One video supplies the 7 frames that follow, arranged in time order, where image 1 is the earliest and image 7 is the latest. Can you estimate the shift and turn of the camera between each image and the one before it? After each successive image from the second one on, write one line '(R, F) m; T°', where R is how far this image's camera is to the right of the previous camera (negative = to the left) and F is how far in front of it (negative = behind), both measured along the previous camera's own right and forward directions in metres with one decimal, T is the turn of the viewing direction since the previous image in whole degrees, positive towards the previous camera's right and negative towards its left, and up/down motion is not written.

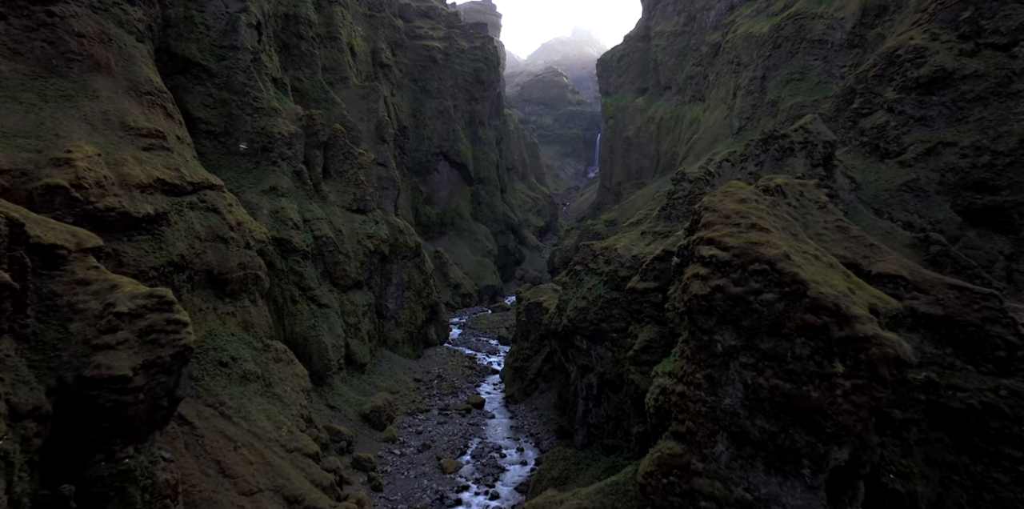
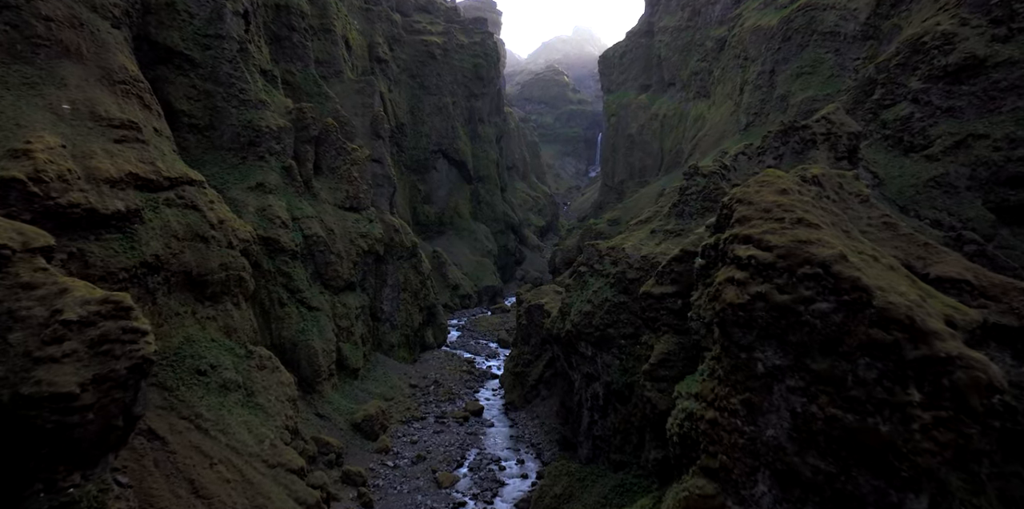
(0.0, +1.4) m; 0°
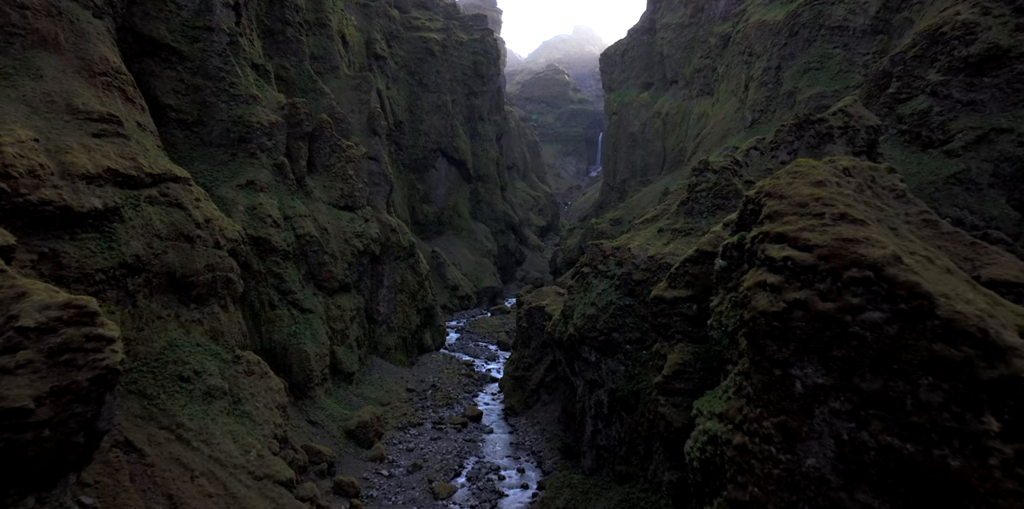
(0.0, +1.0) m; 0°
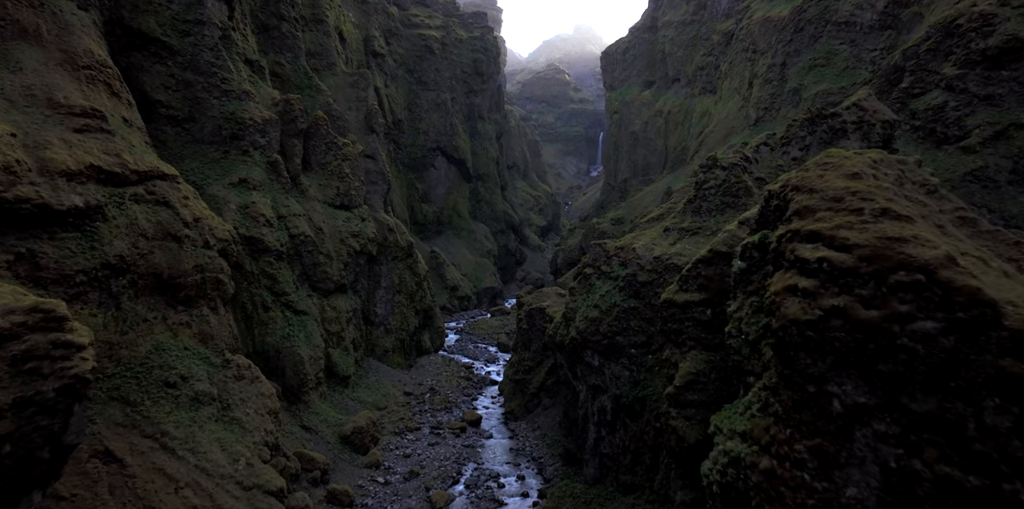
(0.0, +0.7) m; 0°
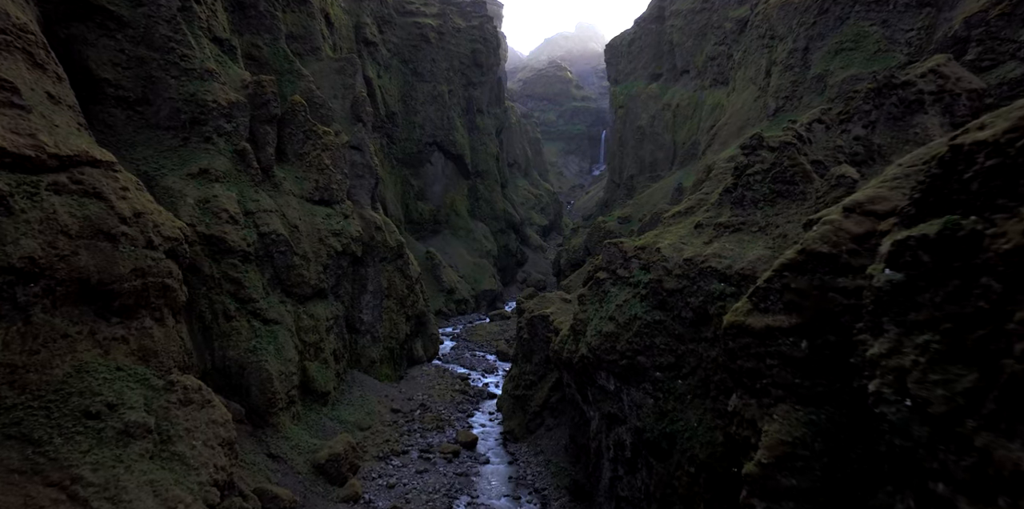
(+0.1, +3.2) m; 0°
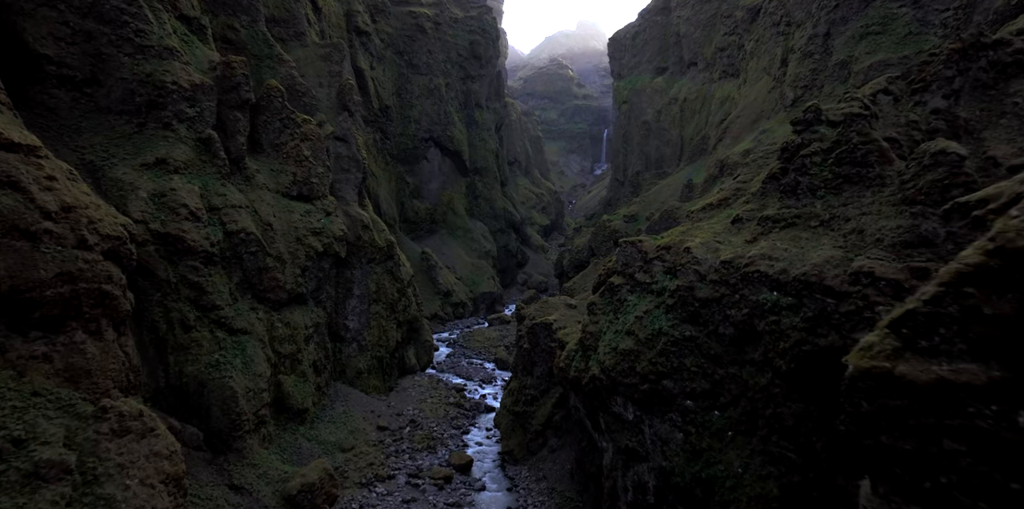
(+0.1, +2.6) m; 0°
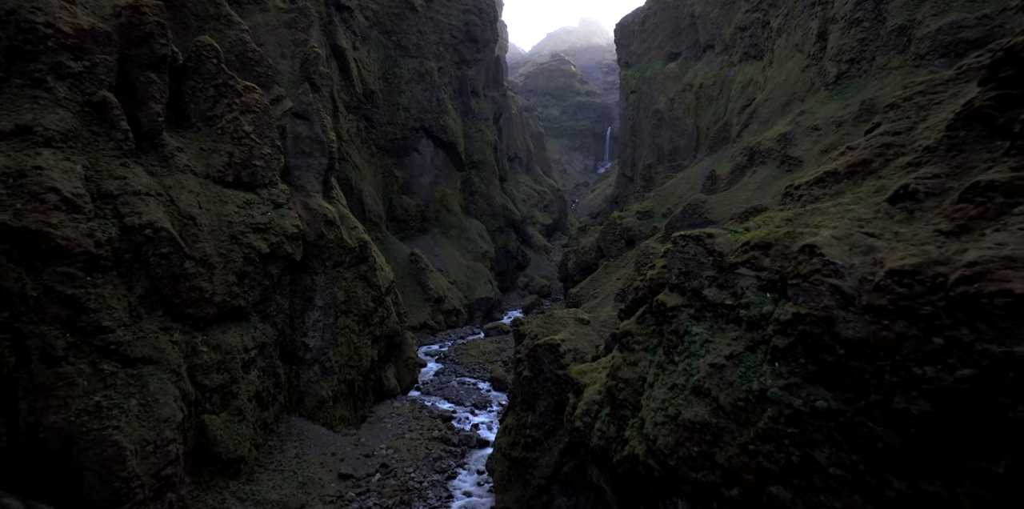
(+0.2, +5.3) m; 0°
